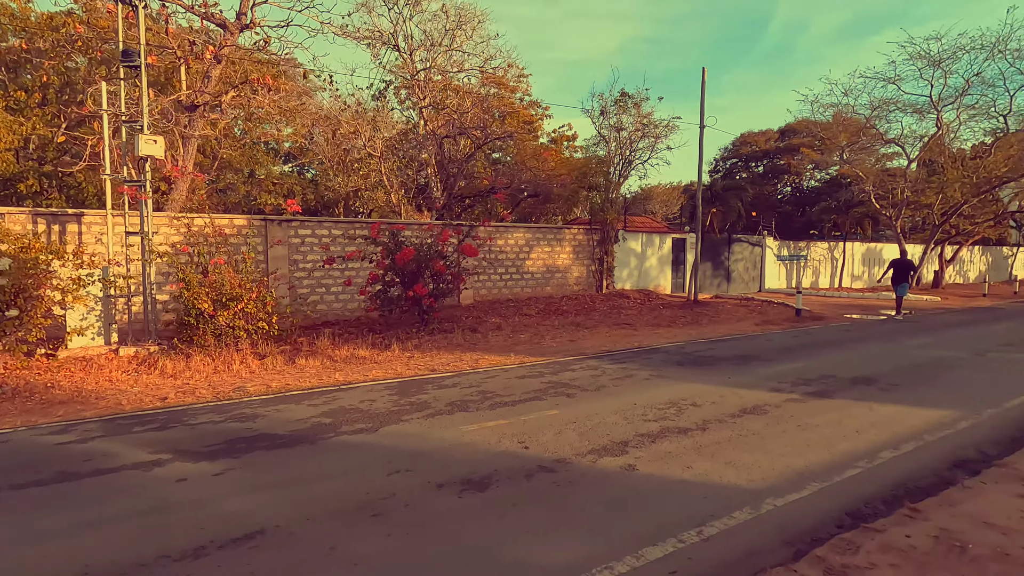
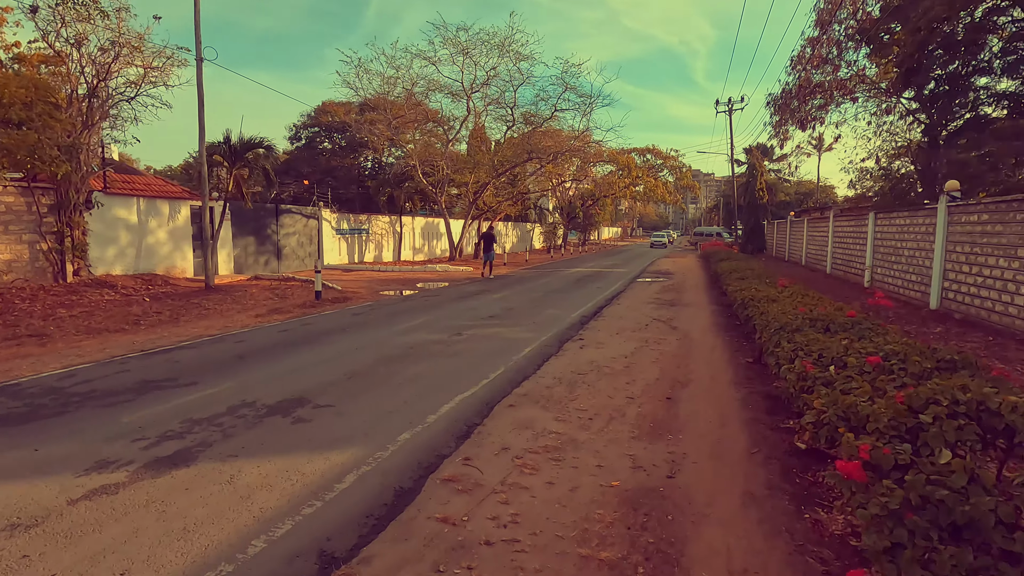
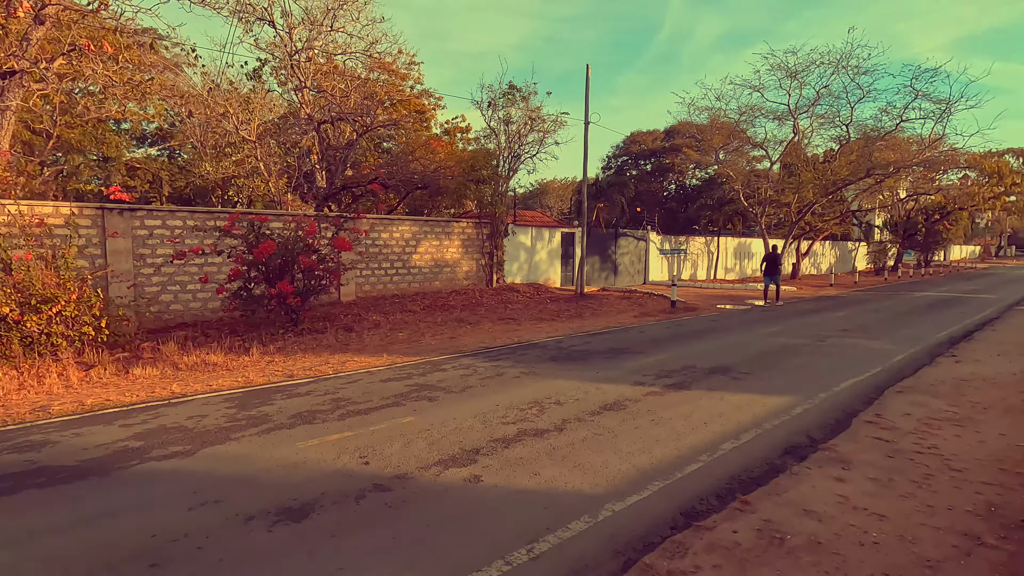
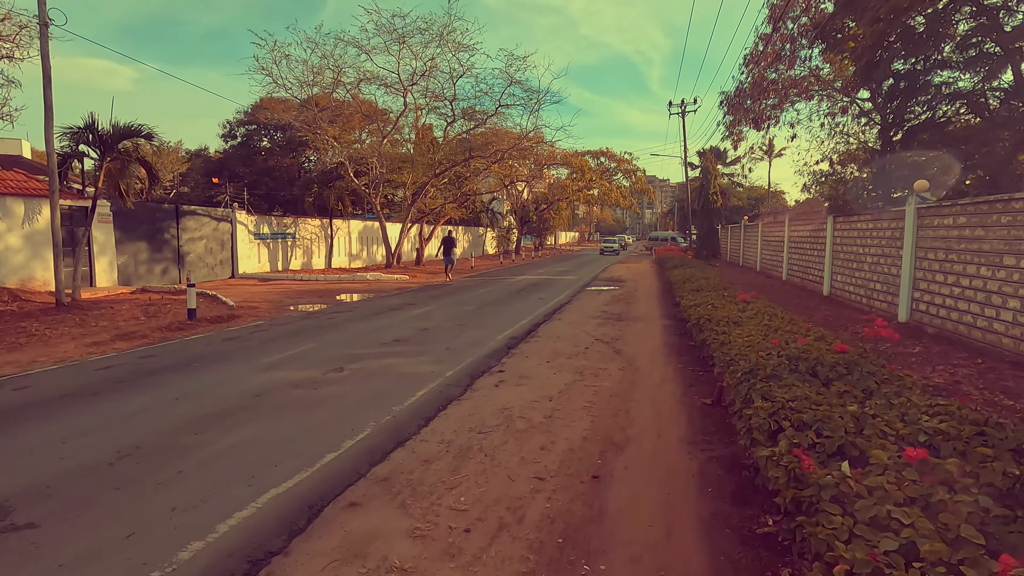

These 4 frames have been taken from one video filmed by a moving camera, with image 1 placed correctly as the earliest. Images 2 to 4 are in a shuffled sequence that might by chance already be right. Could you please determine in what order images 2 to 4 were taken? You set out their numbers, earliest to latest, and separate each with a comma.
3, 2, 4
